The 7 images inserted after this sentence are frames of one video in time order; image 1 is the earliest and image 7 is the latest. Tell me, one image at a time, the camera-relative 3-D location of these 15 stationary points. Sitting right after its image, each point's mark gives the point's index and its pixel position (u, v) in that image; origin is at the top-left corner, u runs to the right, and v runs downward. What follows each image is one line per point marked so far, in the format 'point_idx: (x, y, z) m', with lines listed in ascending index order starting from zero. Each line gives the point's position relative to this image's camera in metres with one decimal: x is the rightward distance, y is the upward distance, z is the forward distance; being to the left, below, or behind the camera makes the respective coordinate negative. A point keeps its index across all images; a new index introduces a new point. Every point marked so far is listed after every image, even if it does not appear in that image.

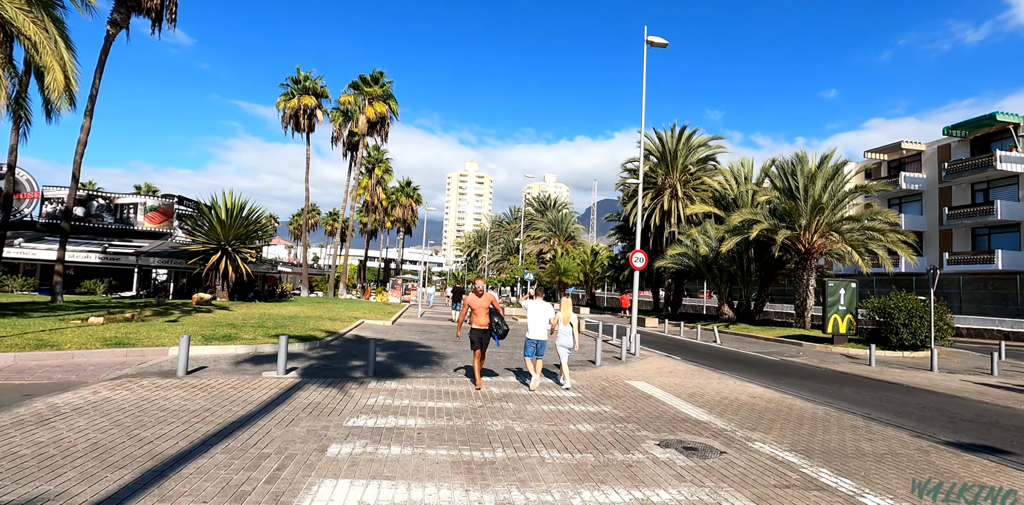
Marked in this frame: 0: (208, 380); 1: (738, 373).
0: (-5.0, -2.1, +8.1) m
1: (+6.0, -3.2, +13.2) m
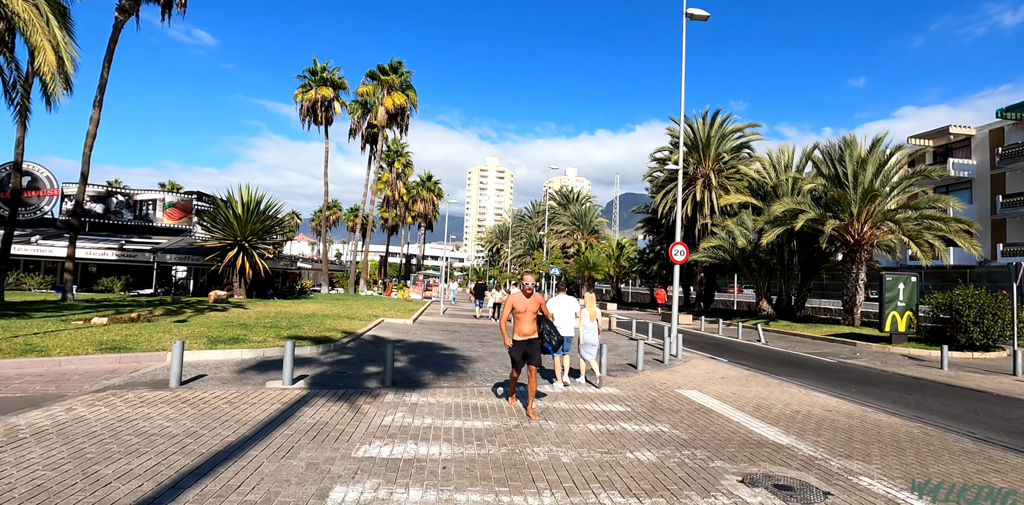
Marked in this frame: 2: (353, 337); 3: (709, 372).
0: (-4.4, -2.0, +7.0) m
1: (+6.8, -3.0, +11.7) m
2: (-4.1, -2.2, +12.7) m
3: (+4.8, -2.9, +11.8) m
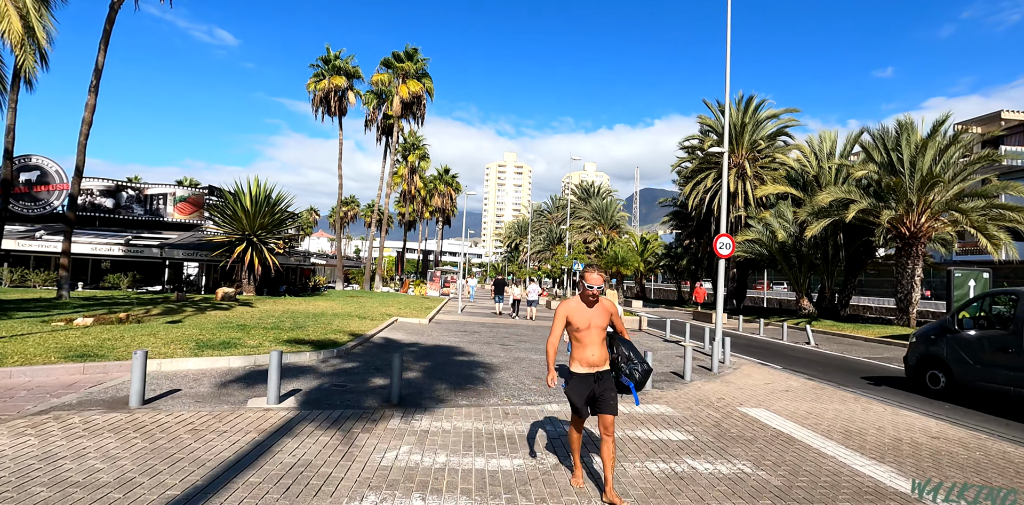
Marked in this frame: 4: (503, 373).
0: (-4.0, -1.9, +5.7) m
1: (+7.4, -2.8, +10.0) m
2: (-3.5, -2.0, +11.3) m
3: (+5.3, -2.7, +10.2) m
4: (-0.2, -2.3, +9.5) m
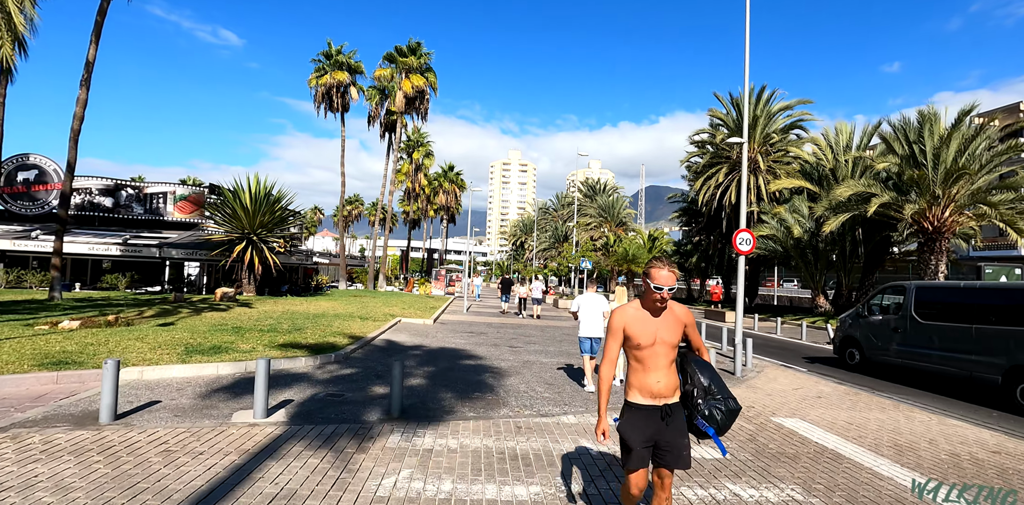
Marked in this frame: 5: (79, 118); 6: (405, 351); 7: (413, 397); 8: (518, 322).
0: (-3.9, -1.9, +5.1) m
1: (+7.6, -2.7, +9.3) m
2: (-3.3, -2.0, +10.7) m
3: (+5.5, -2.6, +9.5) m
4: (0.0, -2.3, +8.8) m
5: (-13.5, +4.2, +15.3) m
6: (-2.4, -2.2, +10.8) m
7: (-1.4, -2.1, +7.1) m
8: (+0.2, -2.7, +18.7) m
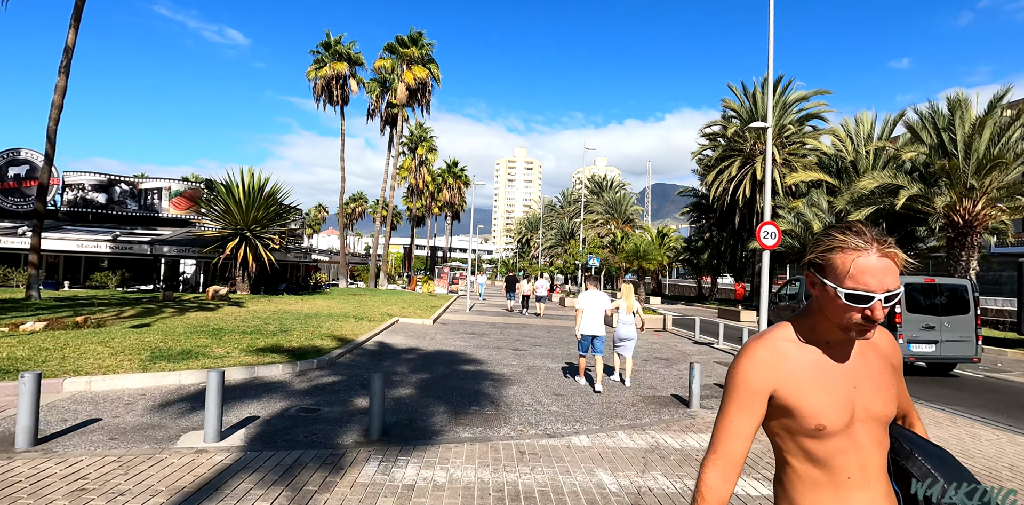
0: (-3.9, -1.8, +4.2) m
1: (+7.6, -2.6, +8.2) m
2: (-3.2, -1.9, +9.7) m
3: (+5.6, -2.5, +8.4) m
4: (+0.1, -2.2, +7.8) m
5: (-13.3, +4.3, +14.4) m
6: (-2.3, -2.1, +9.9) m
7: (-1.4, -2.0, +6.1) m
8: (+0.4, -2.5, +17.7) m
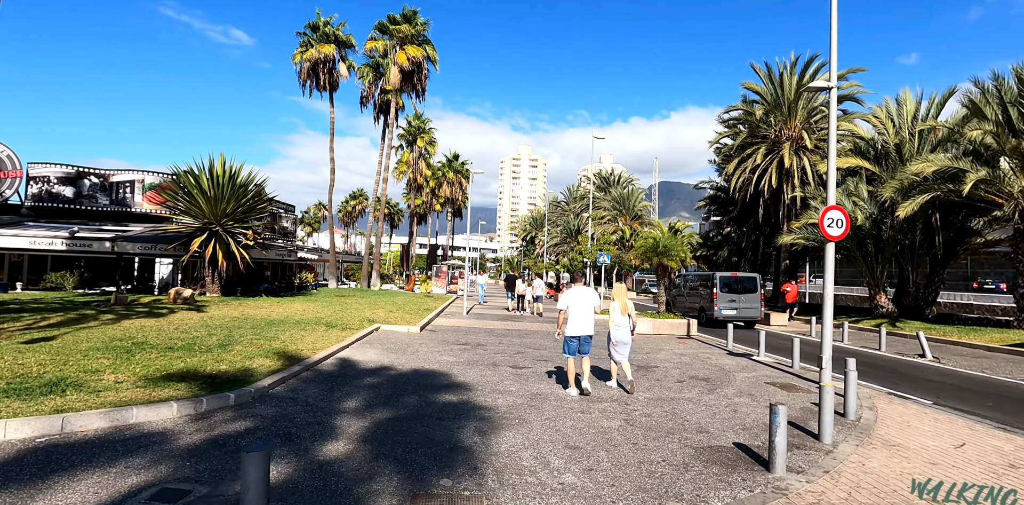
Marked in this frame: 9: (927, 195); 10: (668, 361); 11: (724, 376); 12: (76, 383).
0: (-4.0, -1.7, +1.9) m
1: (+7.6, -2.5, +5.8) m
2: (-3.3, -1.8, +7.4) m
3: (+5.5, -2.4, +6.0) m
4: (0.0, -2.0, +5.5) m
5: (-13.4, +4.4, +12.2) m
6: (-2.3, -1.9, +7.6) m
7: (-1.5, -1.9, +3.8) m
8: (+0.4, -2.4, +15.4) m
9: (+14.4, +2.0, +17.1) m
10: (+3.3, -2.3, +10.4) m
11: (+4.1, -2.4, +9.4) m
12: (-5.4, -1.6, +6.1) m
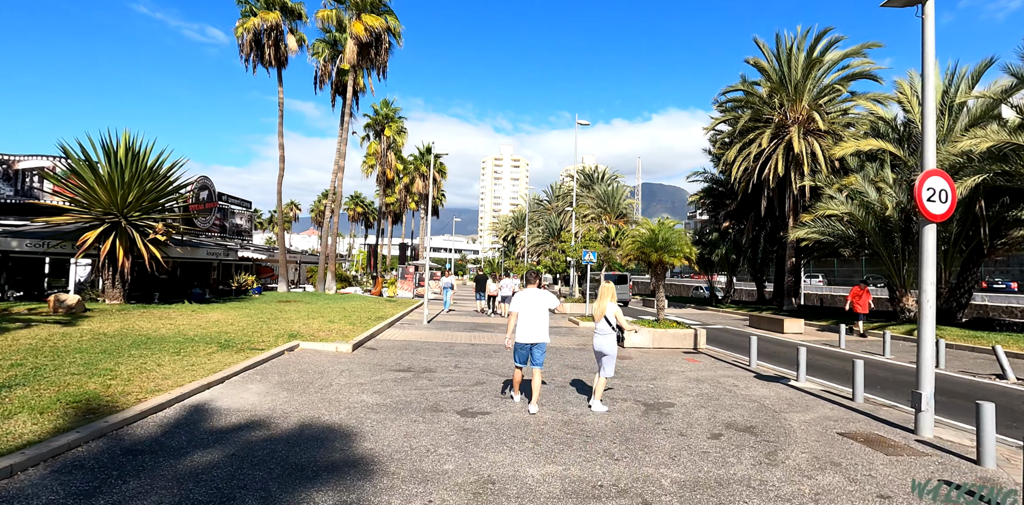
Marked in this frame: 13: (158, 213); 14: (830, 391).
0: (-4.4, -1.5, -1.4) m
1: (+7.0, -2.3, +2.9) m
2: (-3.8, -1.6, +4.2) m
3: (+5.0, -2.2, +3.1) m
4: (-0.5, -1.9, +2.4) m
5: (-14.1, +4.5, +8.7) m
6: (-2.9, -1.8, +4.3) m
7: (-2.0, -1.7, +0.6) m
8: (-0.4, -2.3, +12.3) m
9: (+13.5, +2.2, +14.5) m
10: (+2.6, -2.2, +7.4) m
11: (+3.4, -2.2, +6.4) m
12: (-6.0, -1.5, +2.8) m
13: (-11.6, +1.3, +16.2) m
14: (+5.4, -2.3, +8.4) m
